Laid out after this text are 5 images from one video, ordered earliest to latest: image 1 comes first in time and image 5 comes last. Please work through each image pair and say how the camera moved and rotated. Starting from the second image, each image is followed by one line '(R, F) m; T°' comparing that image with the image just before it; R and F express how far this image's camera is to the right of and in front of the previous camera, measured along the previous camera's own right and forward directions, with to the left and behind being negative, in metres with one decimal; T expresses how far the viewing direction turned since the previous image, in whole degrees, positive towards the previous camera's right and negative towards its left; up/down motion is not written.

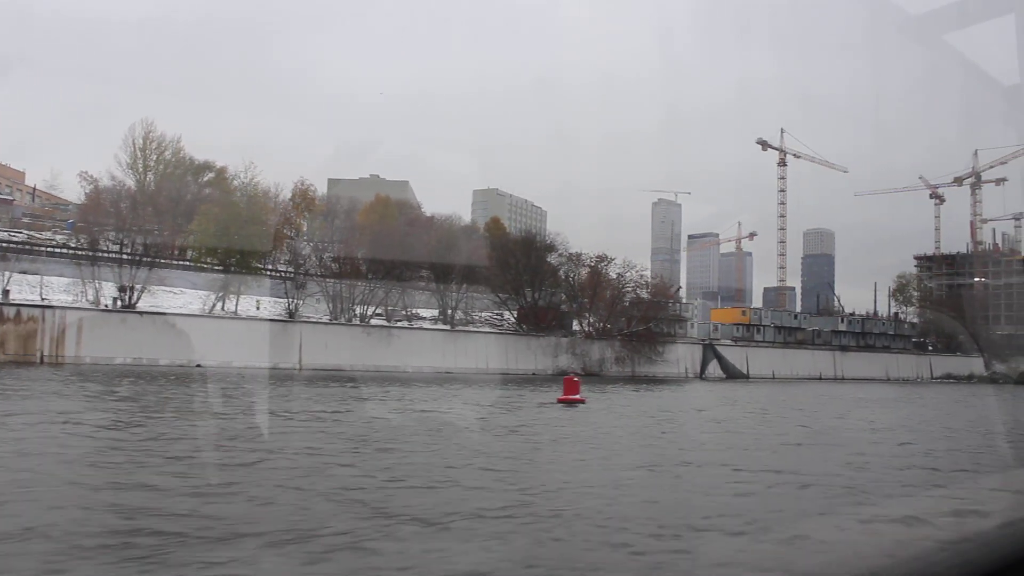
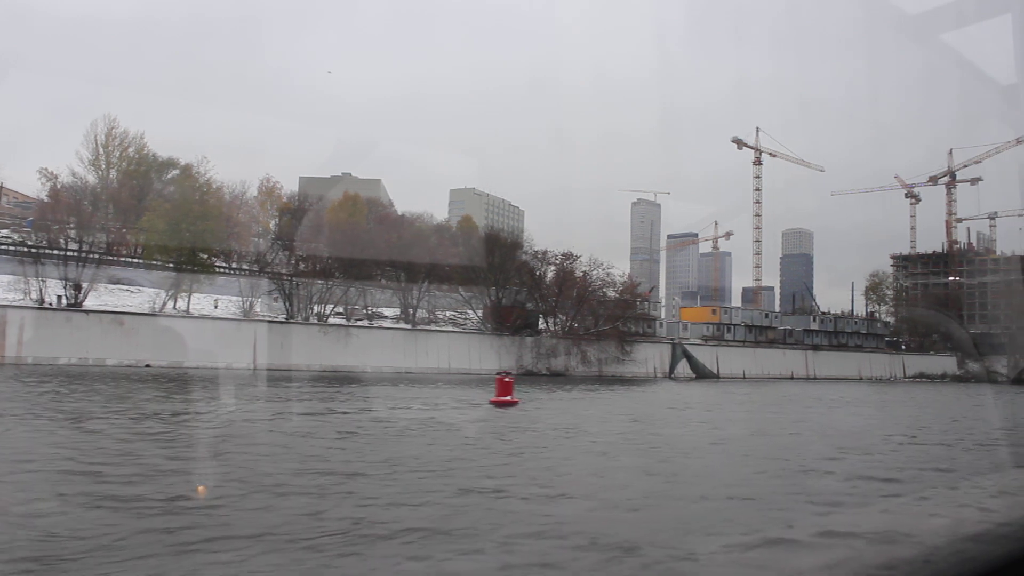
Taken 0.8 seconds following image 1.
(+0.8, +0.8) m; +1°
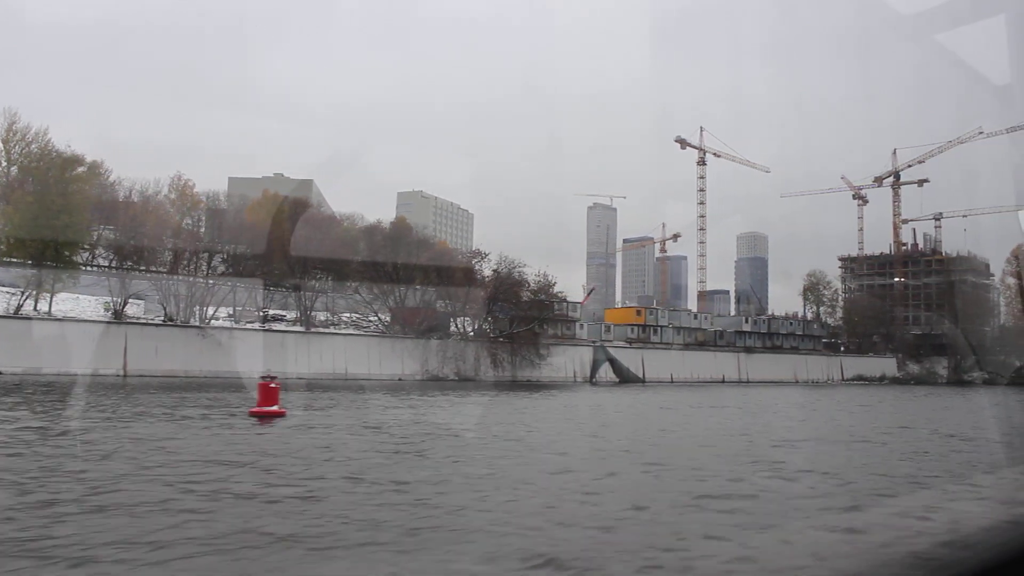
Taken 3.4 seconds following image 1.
(+2.4, +2.3) m; +2°
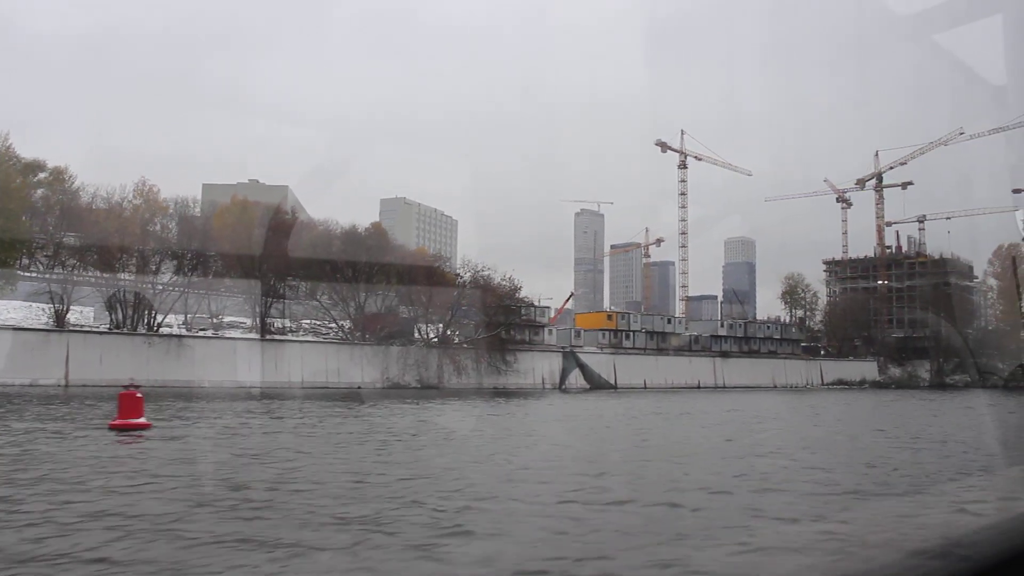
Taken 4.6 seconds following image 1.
(+1.1, +1.0) m; 0°
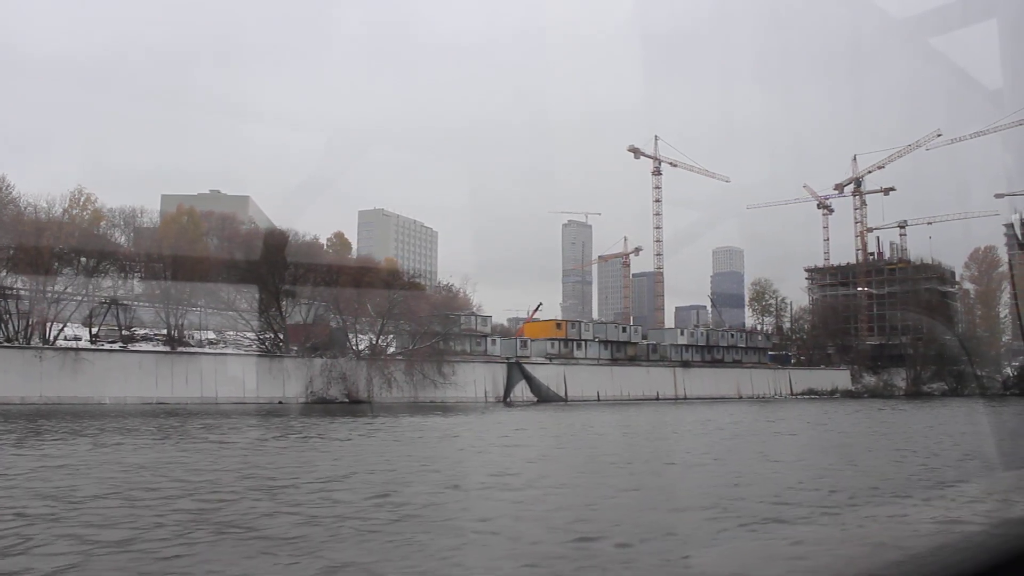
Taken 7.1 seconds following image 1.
(+2.3, +2.1) m; 0°
